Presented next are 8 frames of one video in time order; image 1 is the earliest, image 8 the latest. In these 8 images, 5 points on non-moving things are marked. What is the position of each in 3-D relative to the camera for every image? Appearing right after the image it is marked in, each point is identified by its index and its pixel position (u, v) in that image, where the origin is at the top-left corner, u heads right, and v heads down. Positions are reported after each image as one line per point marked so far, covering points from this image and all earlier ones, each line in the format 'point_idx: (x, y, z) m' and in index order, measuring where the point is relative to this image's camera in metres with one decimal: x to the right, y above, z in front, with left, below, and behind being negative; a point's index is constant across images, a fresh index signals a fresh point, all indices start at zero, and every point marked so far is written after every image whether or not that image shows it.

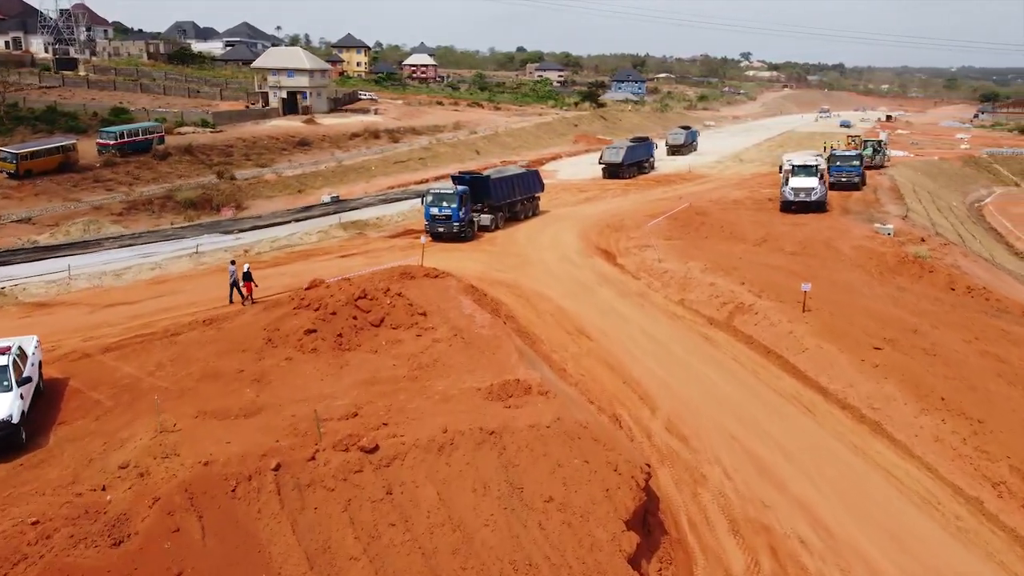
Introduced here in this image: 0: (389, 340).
0: (-2.7, -1.2, +17.9) m
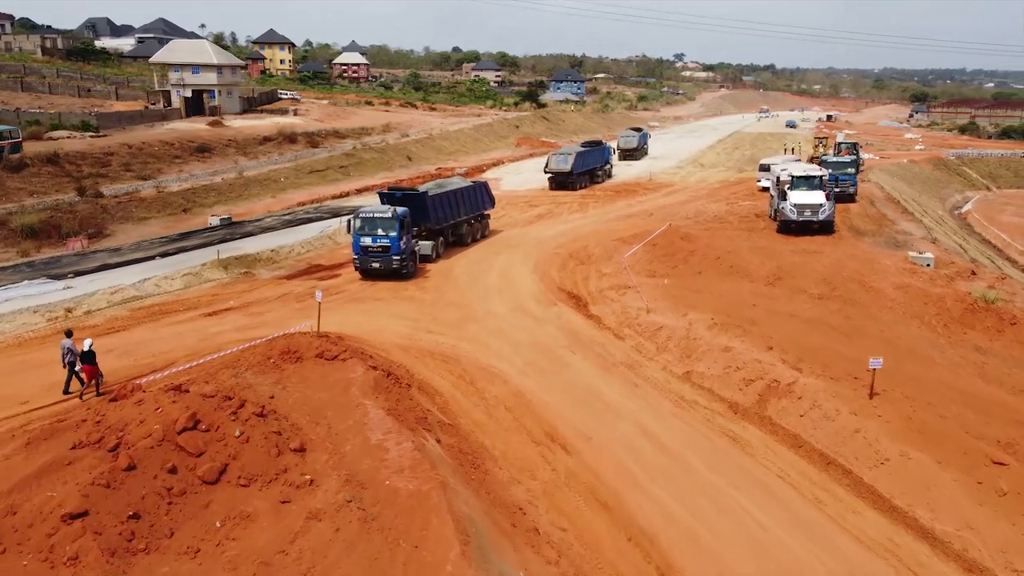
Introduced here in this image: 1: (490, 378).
0: (-3.5, -2.8, +10.0) m
1: (-0.5, -1.9, +17.4) m
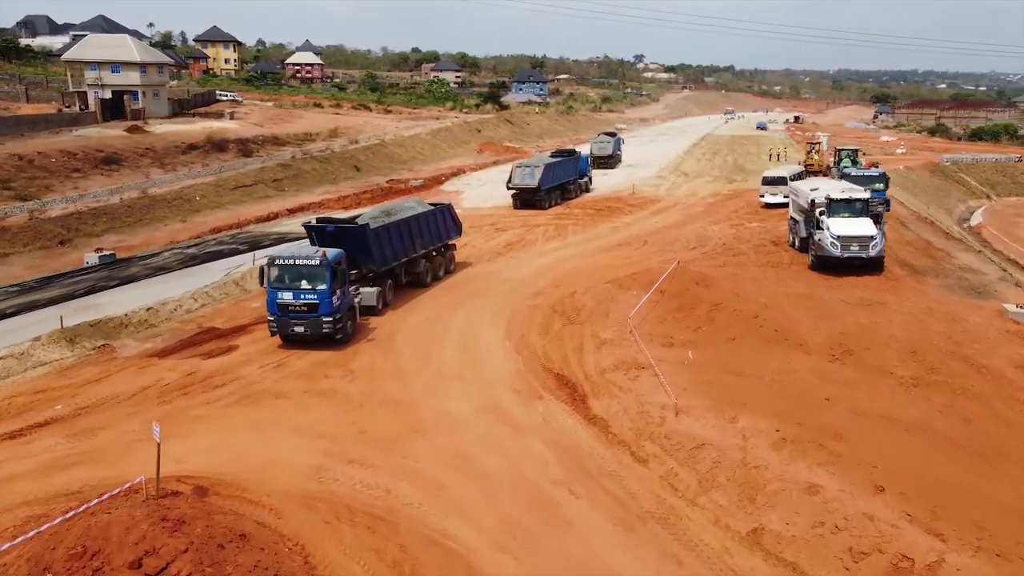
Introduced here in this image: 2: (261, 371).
0: (-3.5, -4.5, +3.0) m
1: (-0.9, -3.5, +10.6) m
2: (-5.0, -1.7, +16.4) m
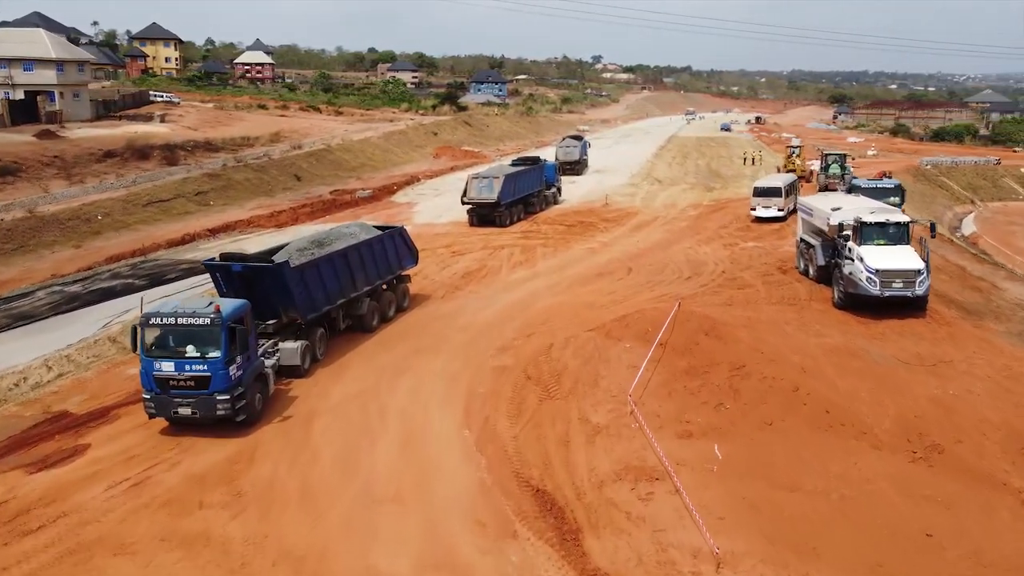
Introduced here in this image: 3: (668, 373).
0: (-3.4, -5.7, -2.0) m
1: (-1.1, -4.7, +5.7) m
2: (-5.6, -2.9, +11.3) m
3: (+3.0, -1.6, +15.5) m
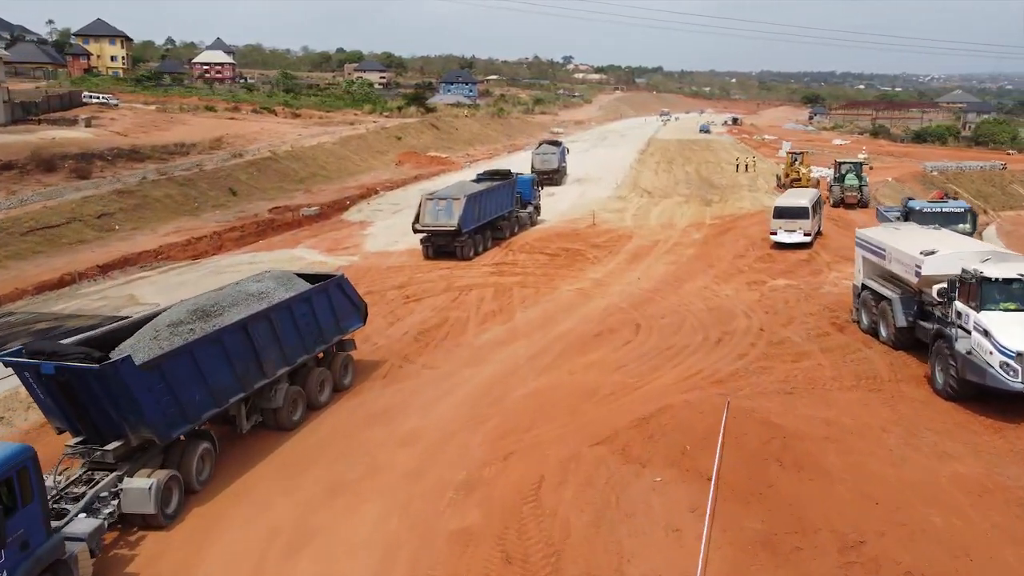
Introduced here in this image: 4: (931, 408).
0: (-3.2, -7.1, -8.3) m
1: (-1.1, -6.2, -0.5) m
2: (-5.8, -4.4, +4.9) m
3: (+2.6, -3.0, +9.5) m
4: (+7.0, -2.0, +13.7) m
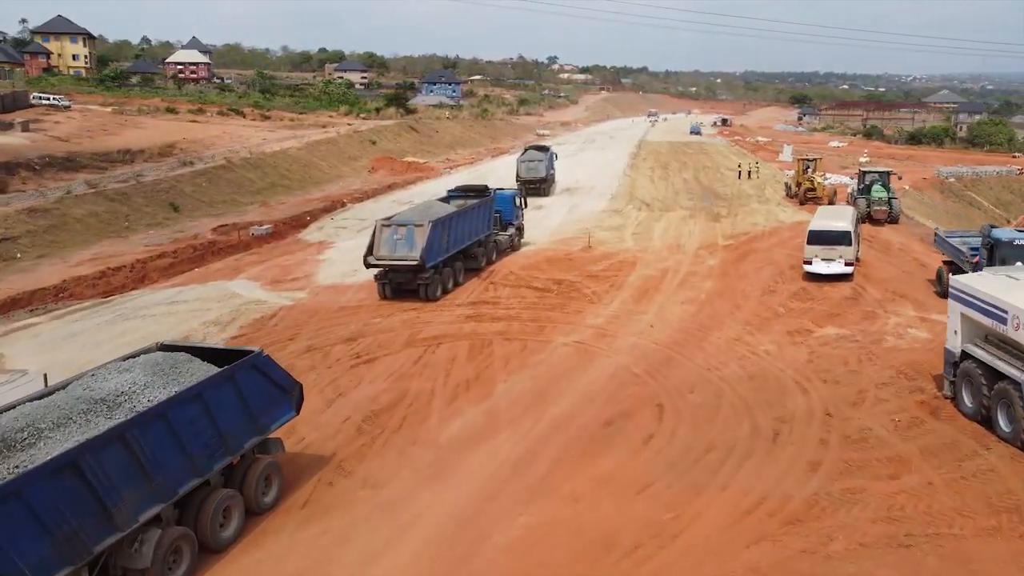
0: (-3.0, -8.3, -13.3) m
1: (-1.1, -7.4, -5.5) m
2: (-5.9, -5.6, -0.1) m
3: (+2.4, -4.2, +4.6) m
4: (+6.7, -3.1, +8.9) m
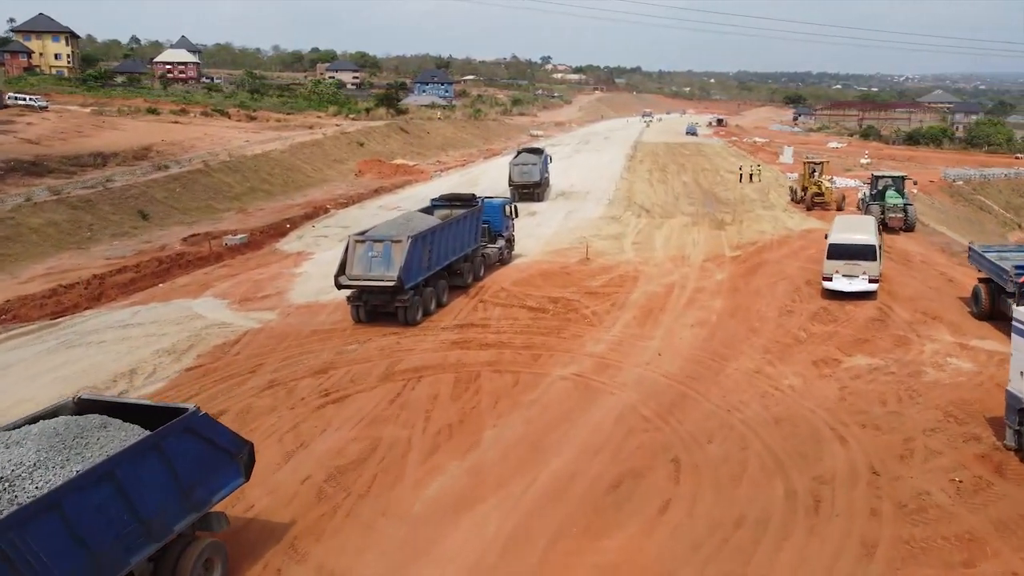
0: (-3.0, -8.9, -15.4) m
1: (-1.1, -7.9, -7.6) m
2: (-5.9, -6.1, -2.3) m
3: (+2.3, -4.7, +2.5) m
4: (+6.6, -3.6, +6.8) m
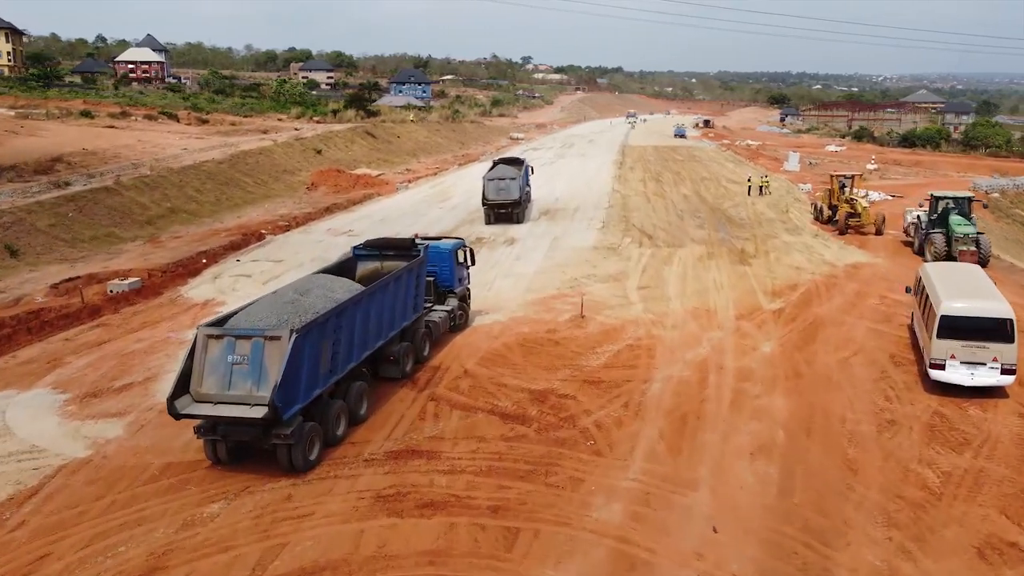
0: (-2.7, -10.6, -22.4) m
1: (-1.1, -9.6, -14.6) m
2: (-6.0, -7.9, -9.4) m
3: (+2.1, -6.4, -4.4) m
4: (+6.3, -5.3, 0.0) m
